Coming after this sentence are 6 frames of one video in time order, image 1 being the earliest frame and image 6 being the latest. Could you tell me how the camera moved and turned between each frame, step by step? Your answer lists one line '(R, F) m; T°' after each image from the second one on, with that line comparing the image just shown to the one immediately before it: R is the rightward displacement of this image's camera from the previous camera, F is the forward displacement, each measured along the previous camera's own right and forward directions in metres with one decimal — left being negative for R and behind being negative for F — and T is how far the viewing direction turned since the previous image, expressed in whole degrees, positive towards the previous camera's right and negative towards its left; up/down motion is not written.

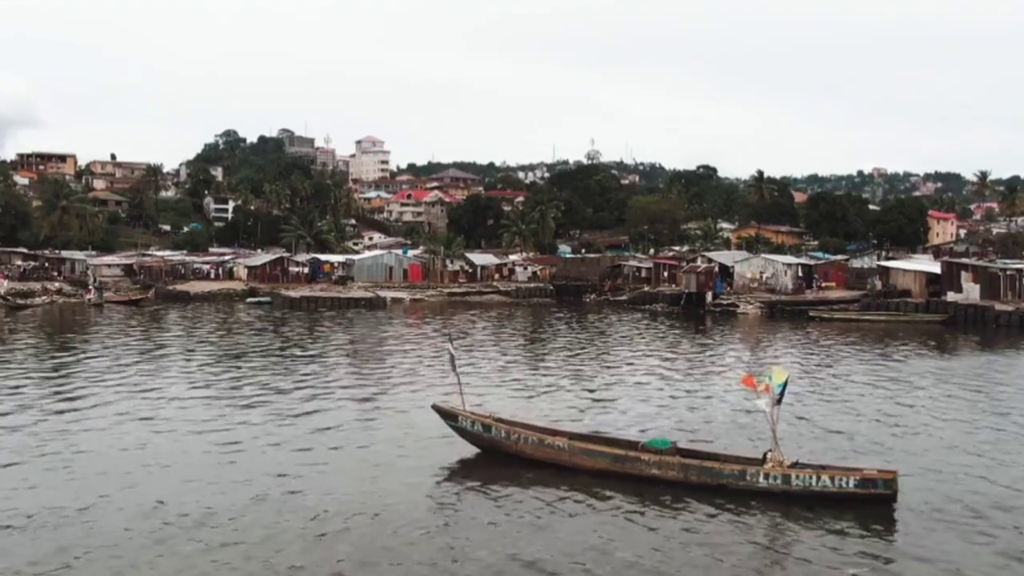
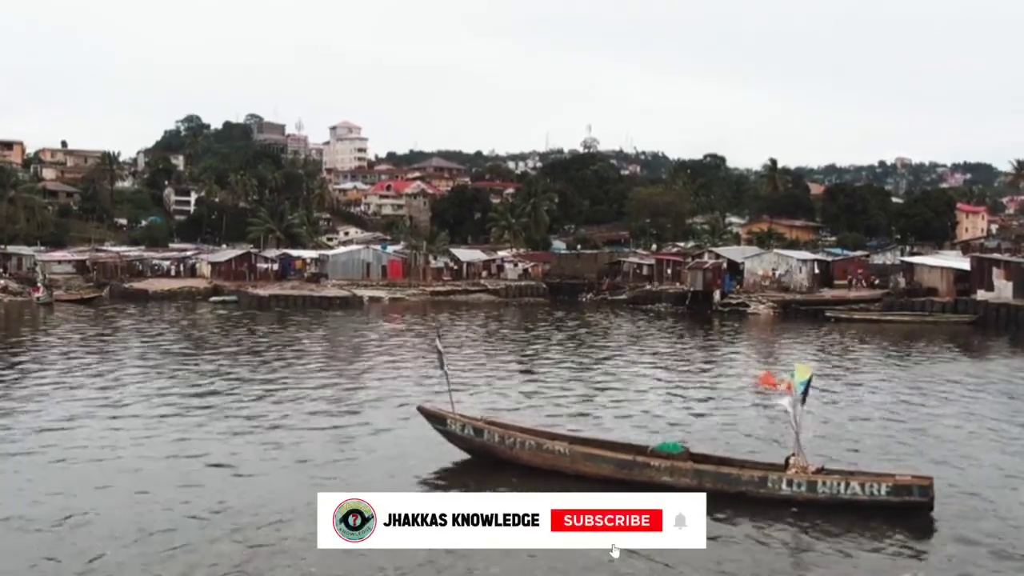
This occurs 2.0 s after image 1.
(+1.1, +4.1) m; -1°
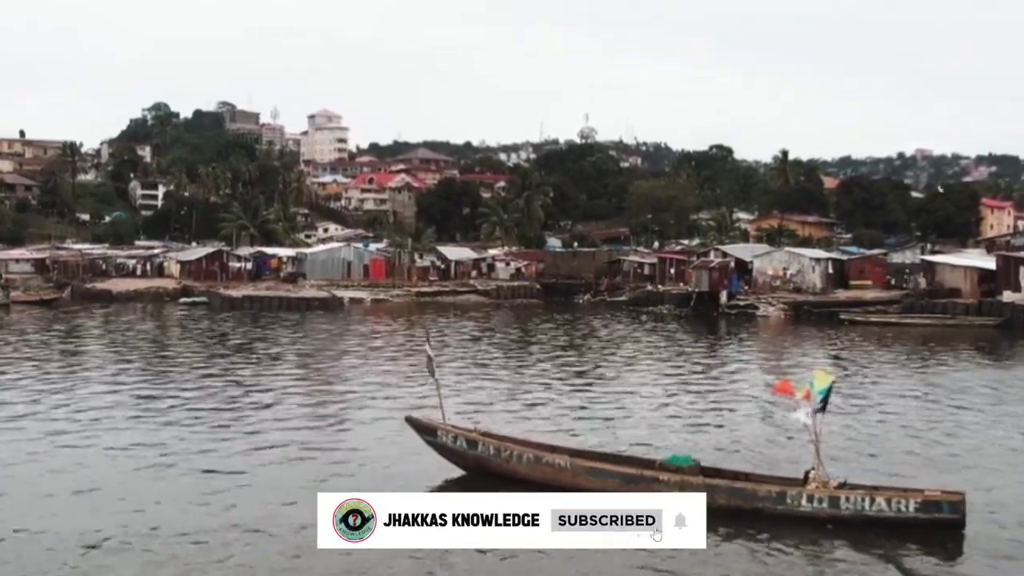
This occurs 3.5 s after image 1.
(+0.7, +3.0) m; 0°
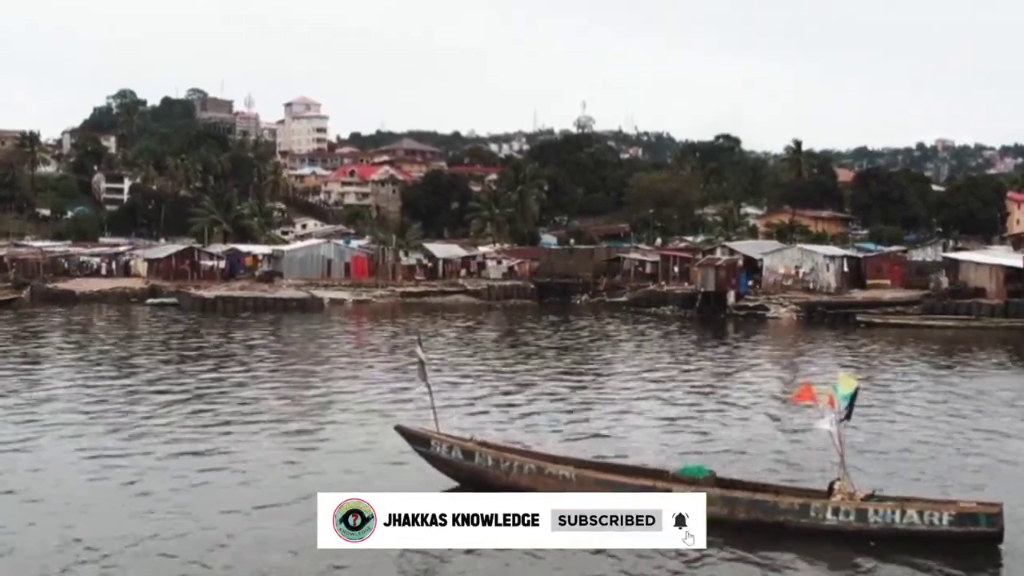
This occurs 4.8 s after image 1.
(+0.6, +2.8) m; 0°
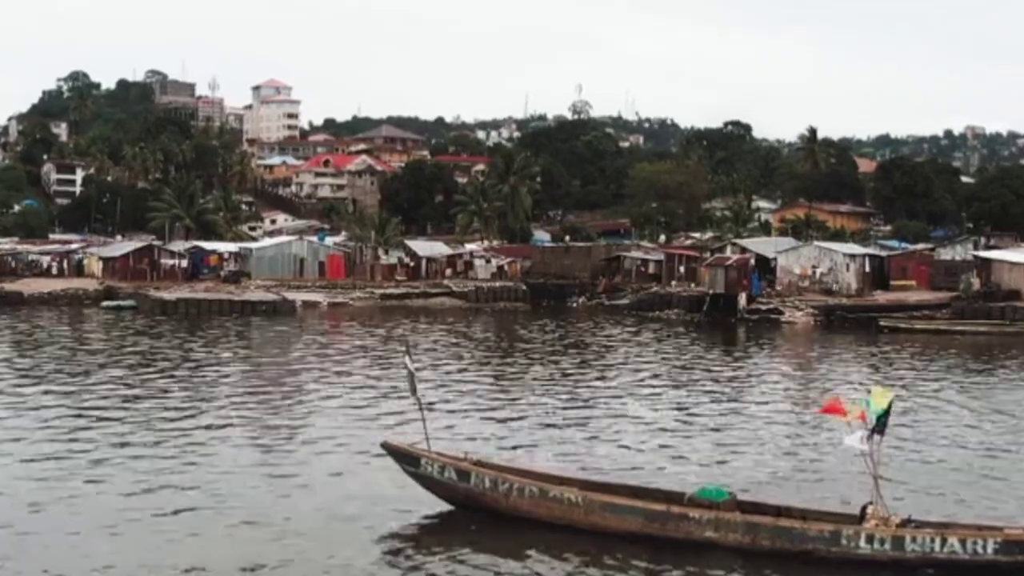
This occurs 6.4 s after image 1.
(+0.6, +3.3) m; 0°
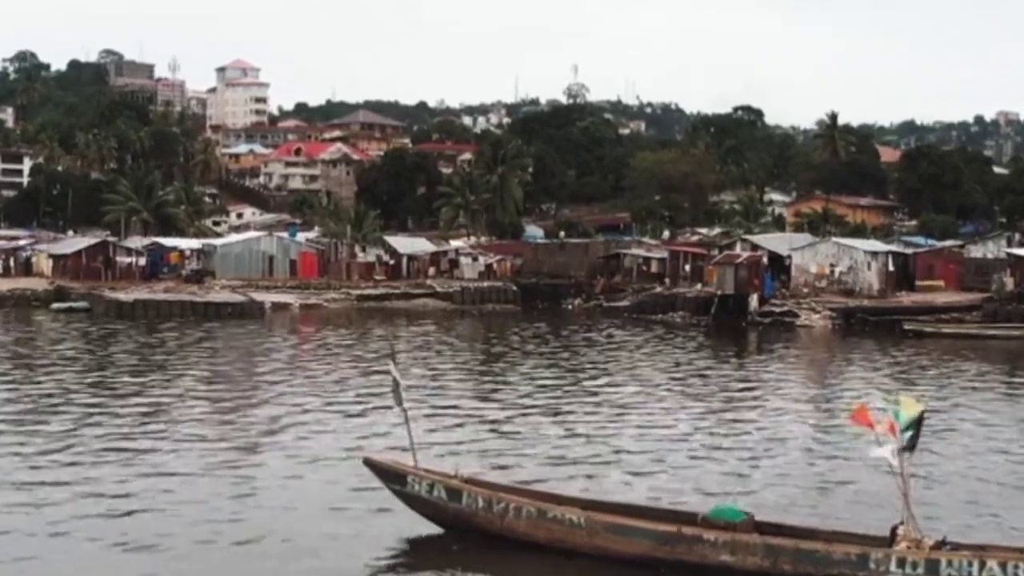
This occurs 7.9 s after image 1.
(+0.6, +3.0) m; 0°
